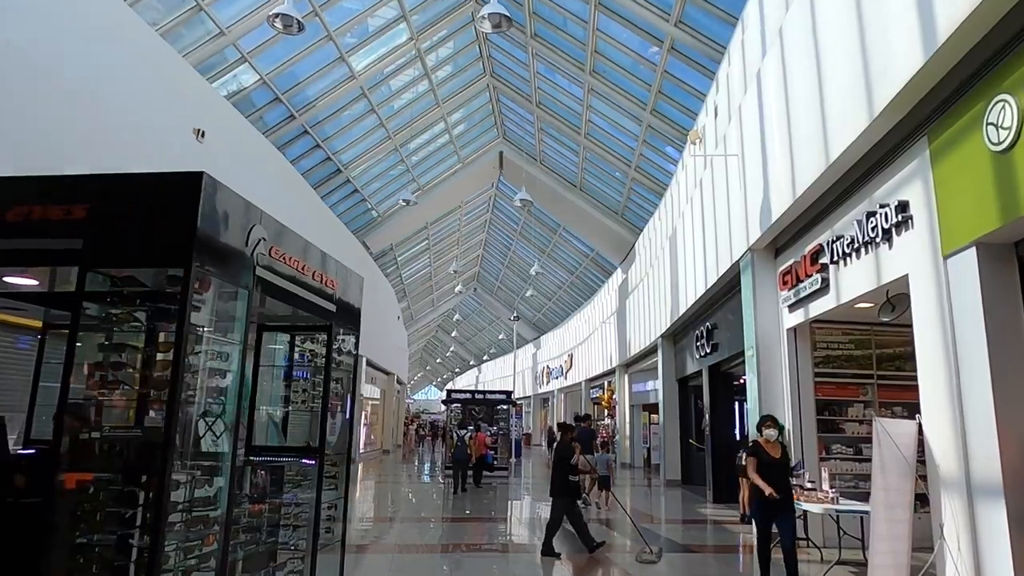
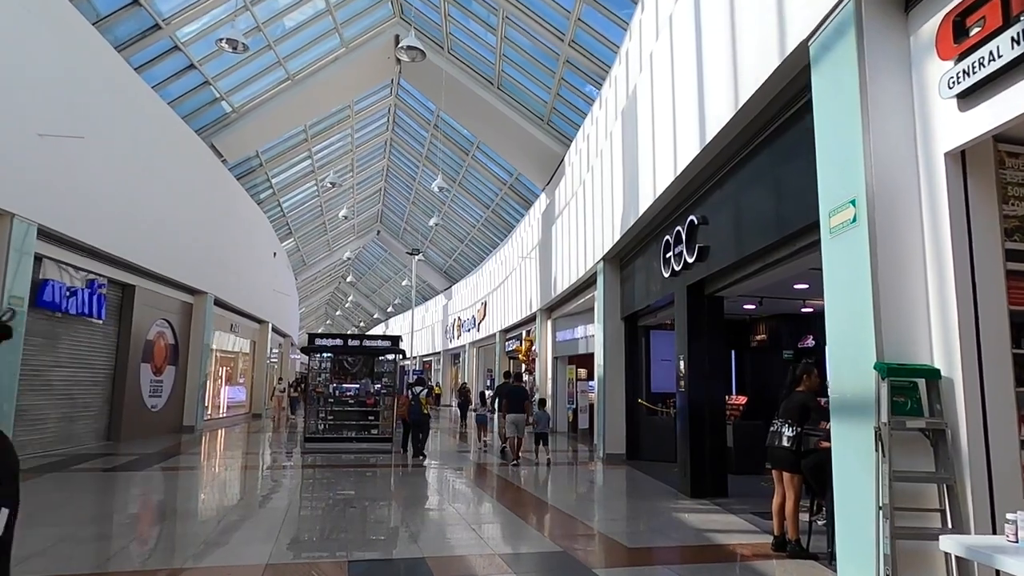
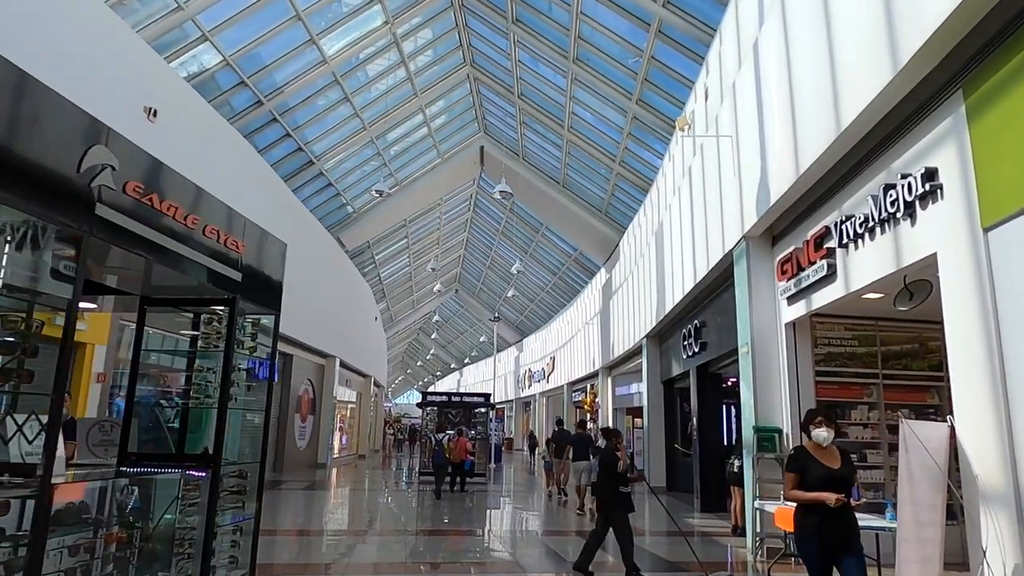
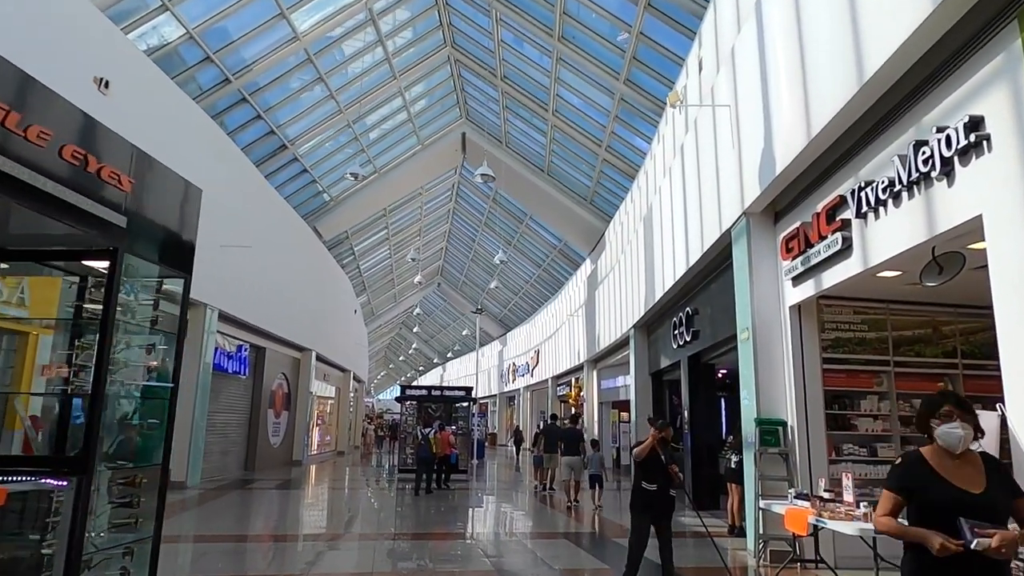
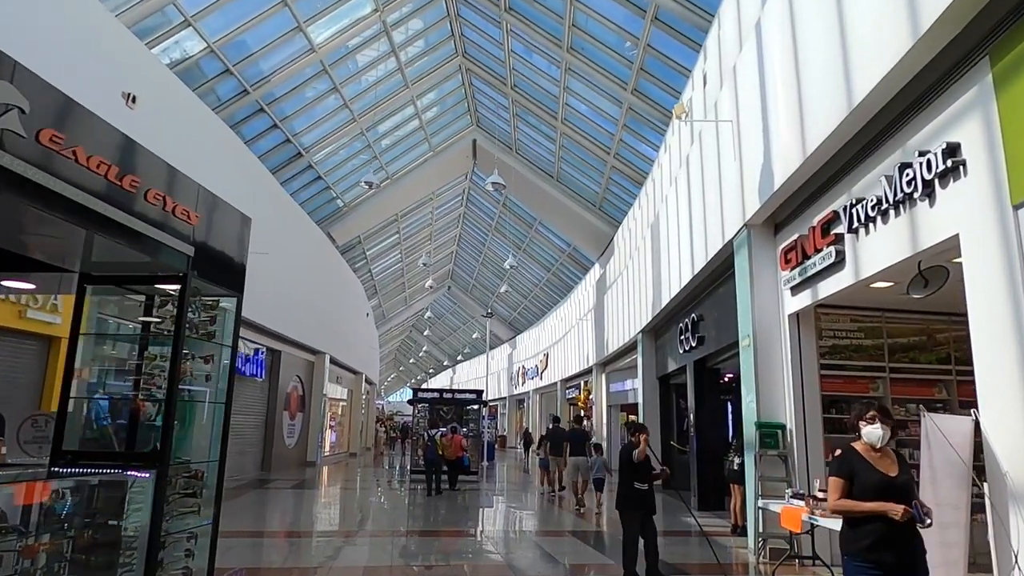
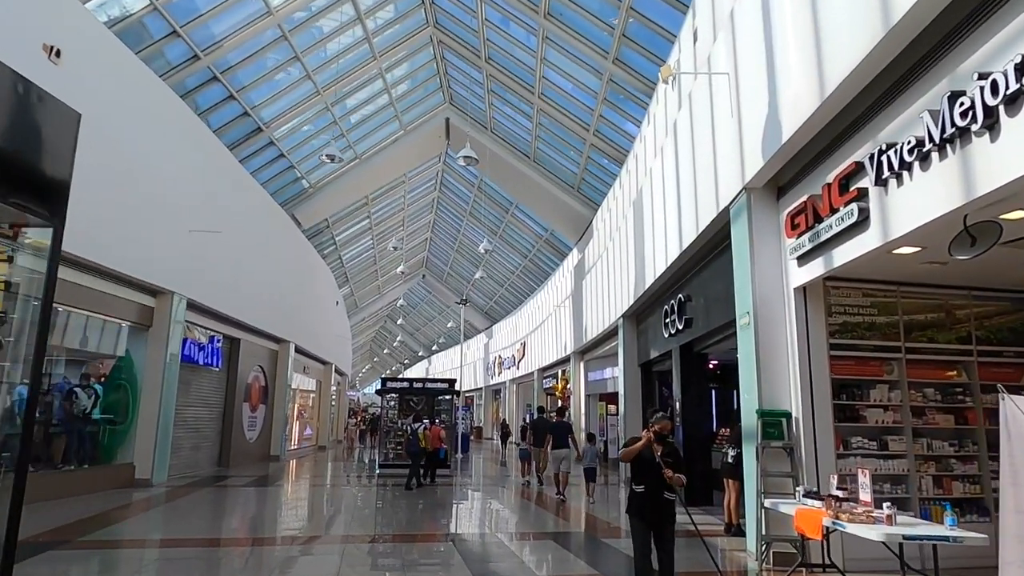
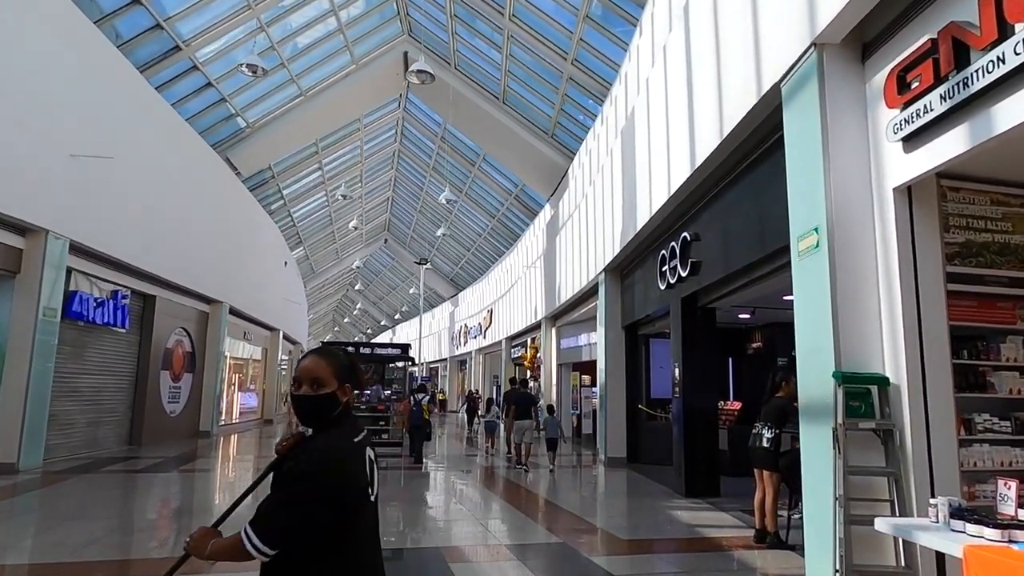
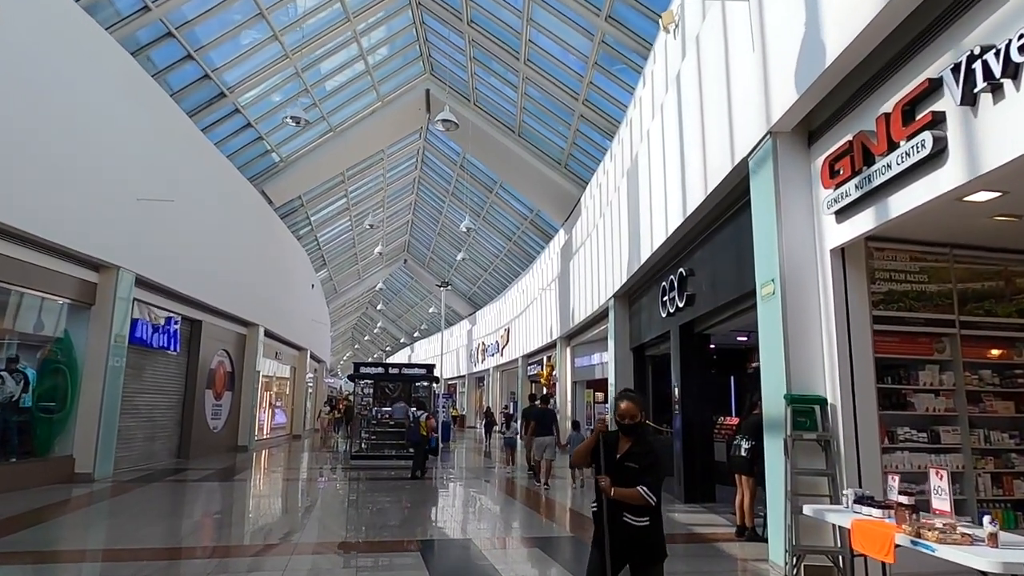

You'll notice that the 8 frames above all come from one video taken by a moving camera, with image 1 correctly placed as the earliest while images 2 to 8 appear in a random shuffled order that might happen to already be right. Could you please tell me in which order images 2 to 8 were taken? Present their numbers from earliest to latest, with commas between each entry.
3, 5, 4, 6, 8, 7, 2
